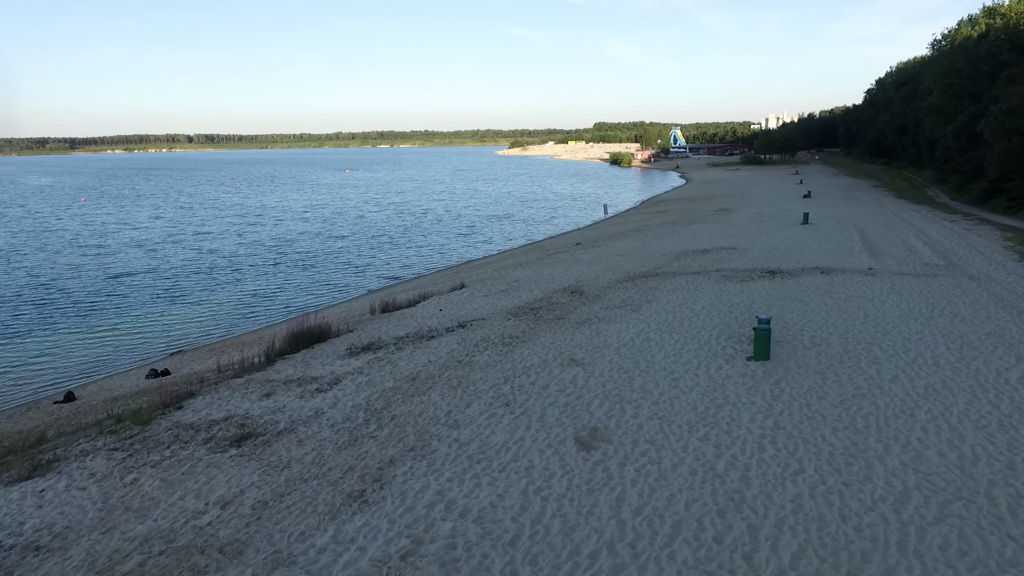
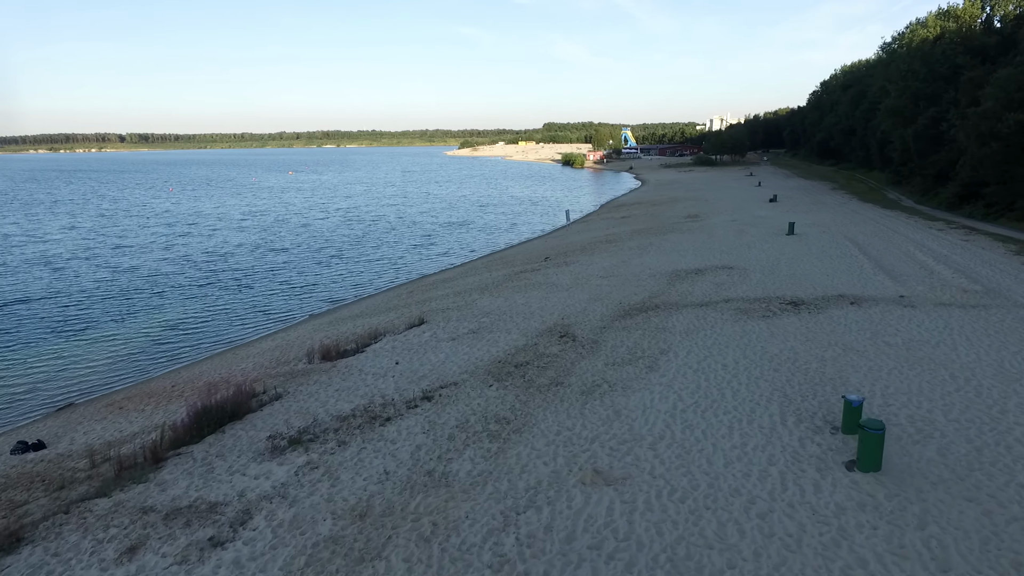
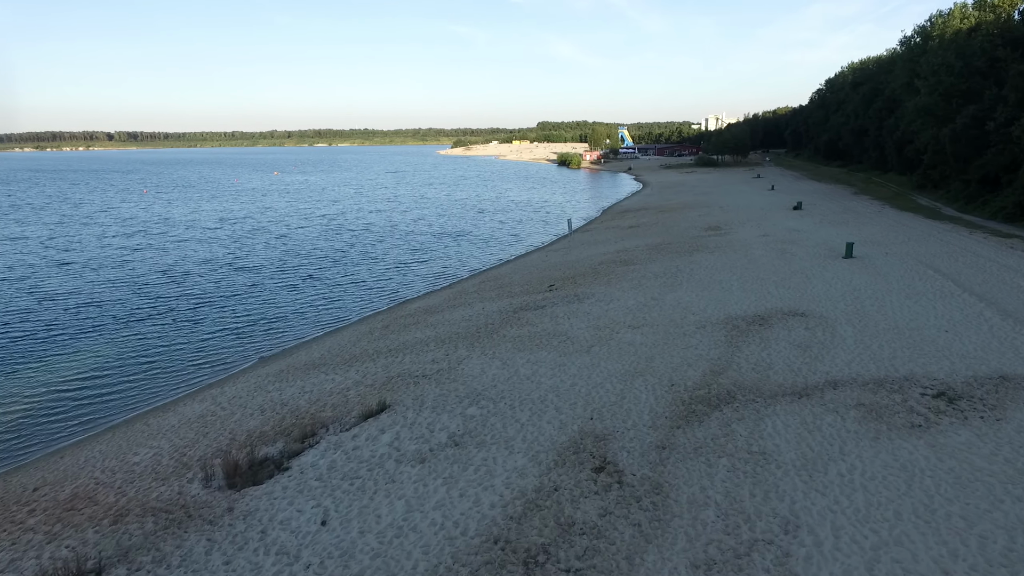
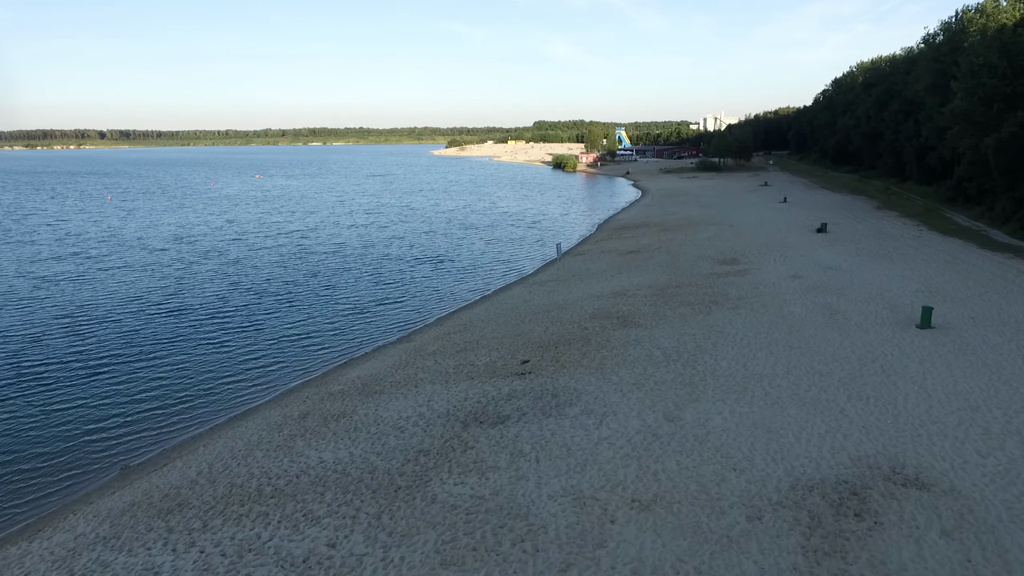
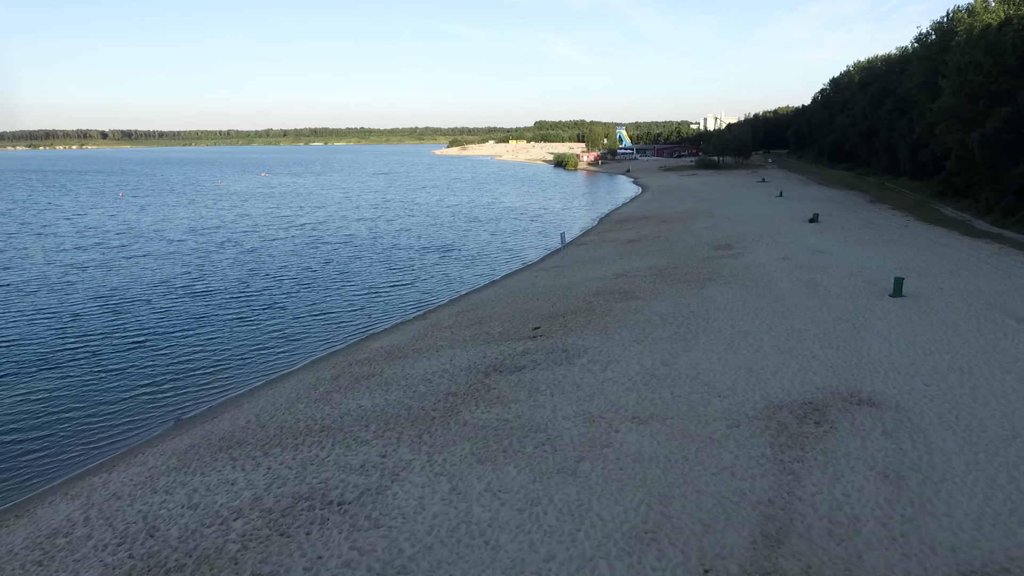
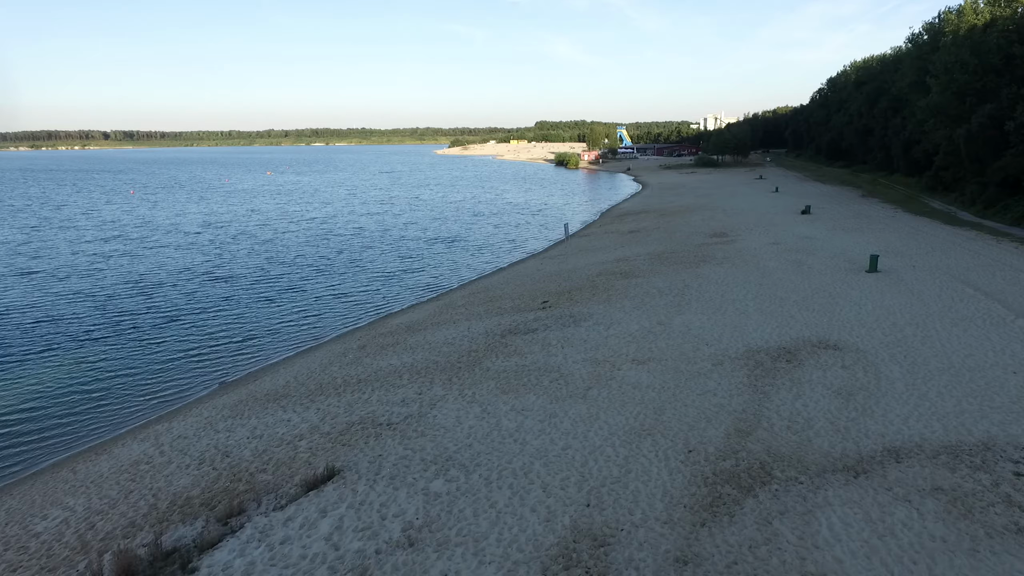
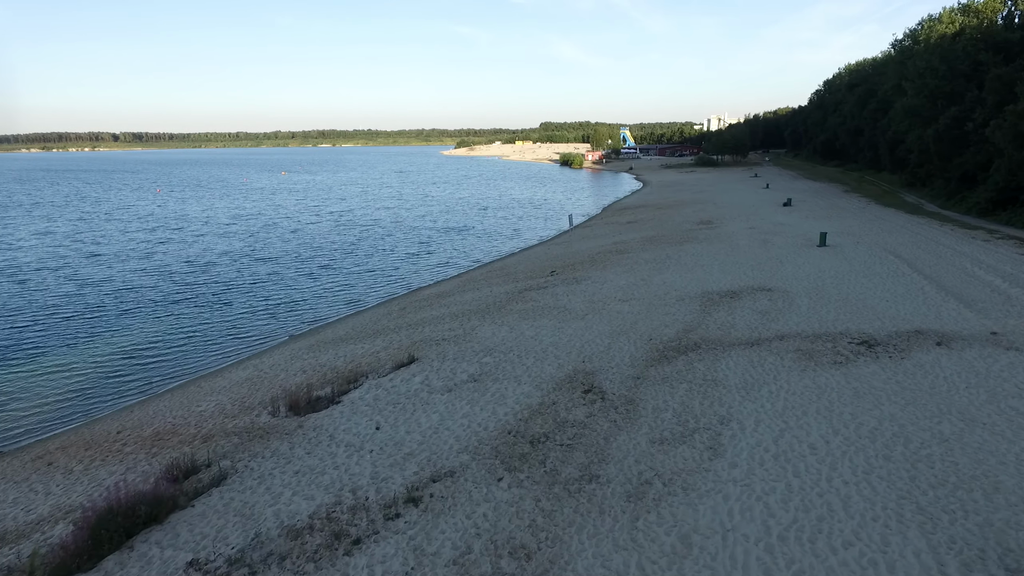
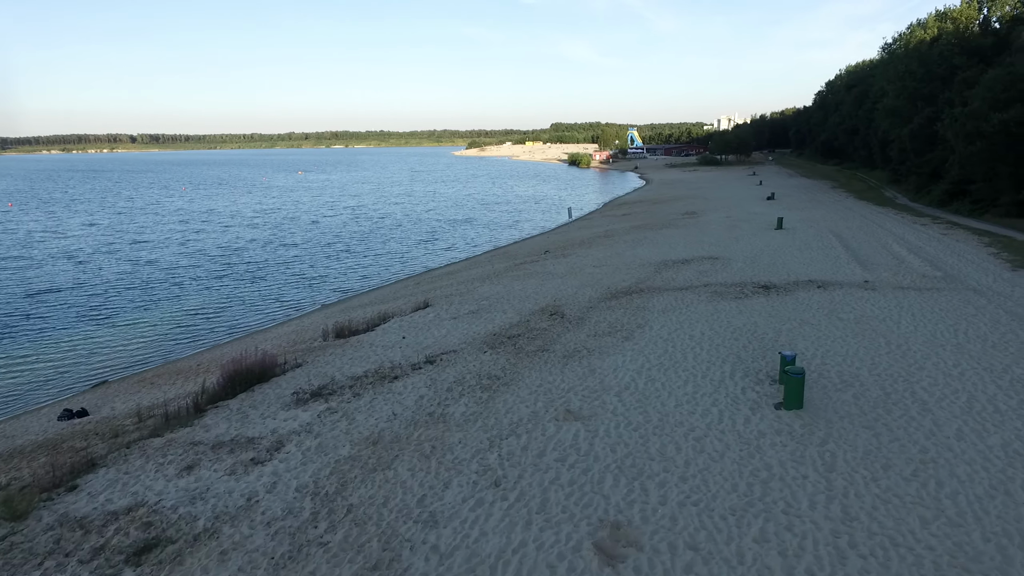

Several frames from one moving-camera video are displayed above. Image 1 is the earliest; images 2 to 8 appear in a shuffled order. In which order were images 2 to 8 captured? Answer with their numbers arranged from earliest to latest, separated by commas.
8, 2, 7, 3, 6, 5, 4
